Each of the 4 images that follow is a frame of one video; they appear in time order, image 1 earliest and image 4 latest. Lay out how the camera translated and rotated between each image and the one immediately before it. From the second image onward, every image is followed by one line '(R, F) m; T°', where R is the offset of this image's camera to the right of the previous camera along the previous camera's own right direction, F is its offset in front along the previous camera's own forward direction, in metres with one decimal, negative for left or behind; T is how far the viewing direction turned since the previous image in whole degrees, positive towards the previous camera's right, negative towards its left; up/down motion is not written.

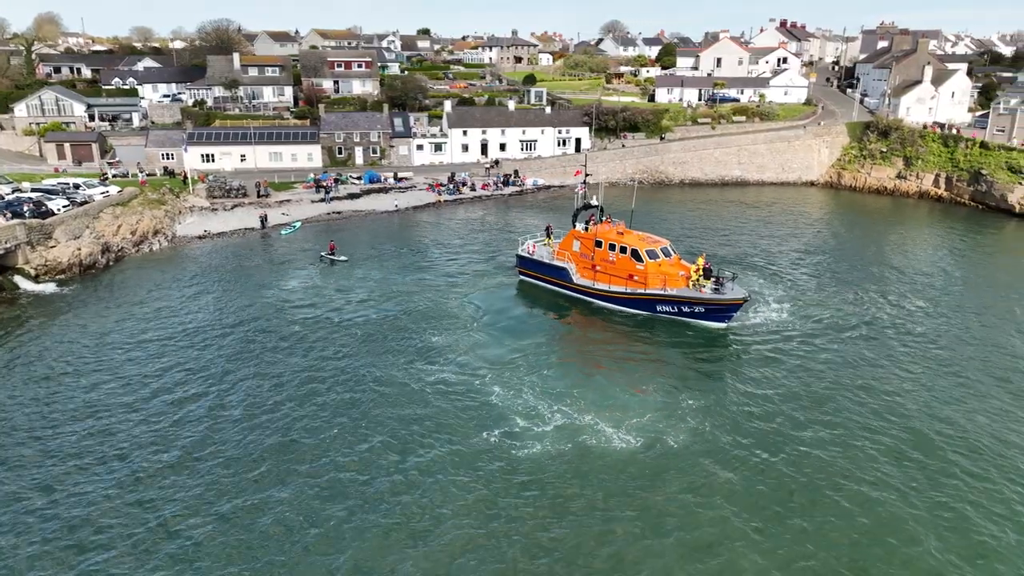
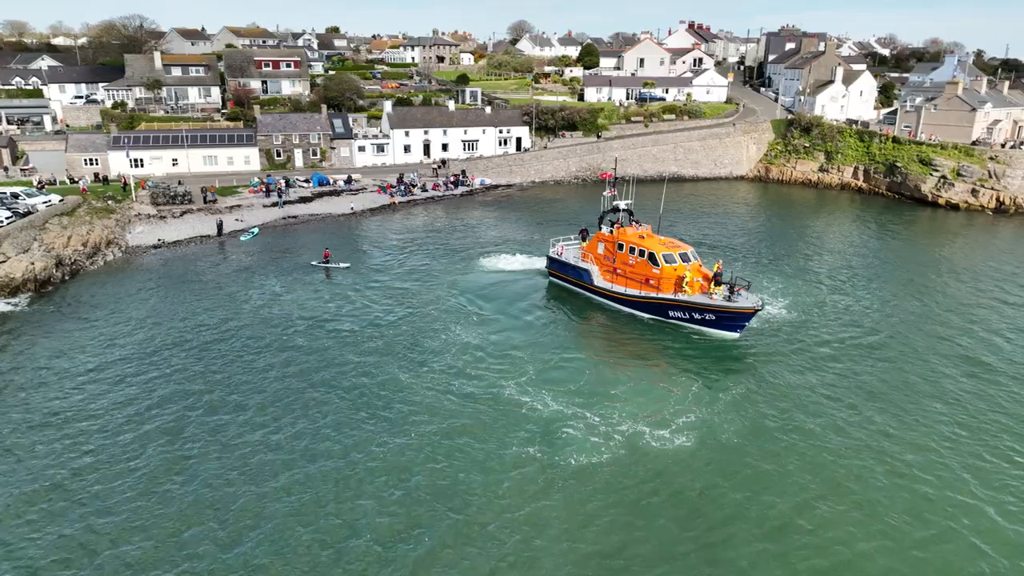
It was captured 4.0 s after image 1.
(-3.9, -0.2) m; +7°
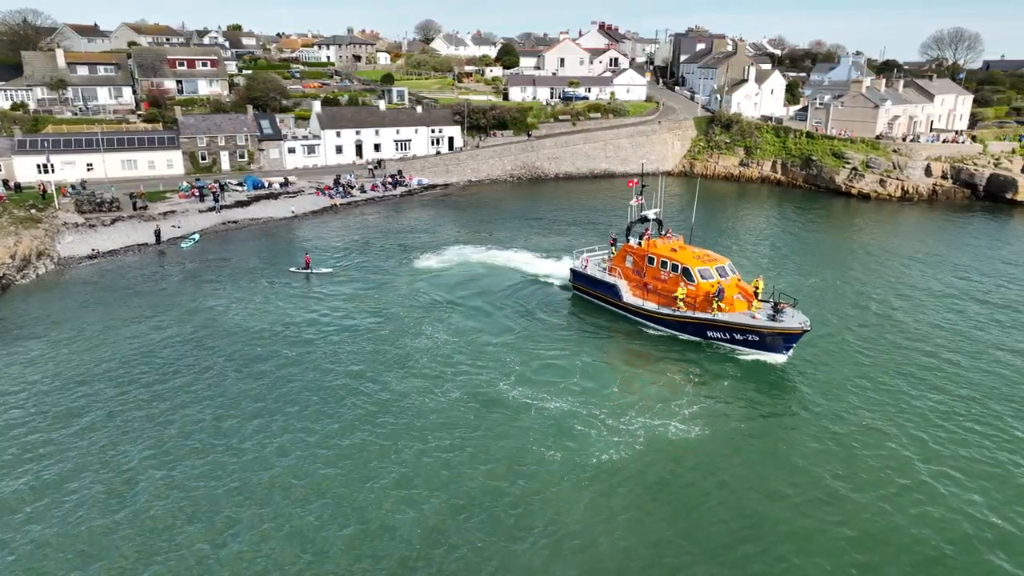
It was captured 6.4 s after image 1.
(-2.8, -0.1) m; +7°
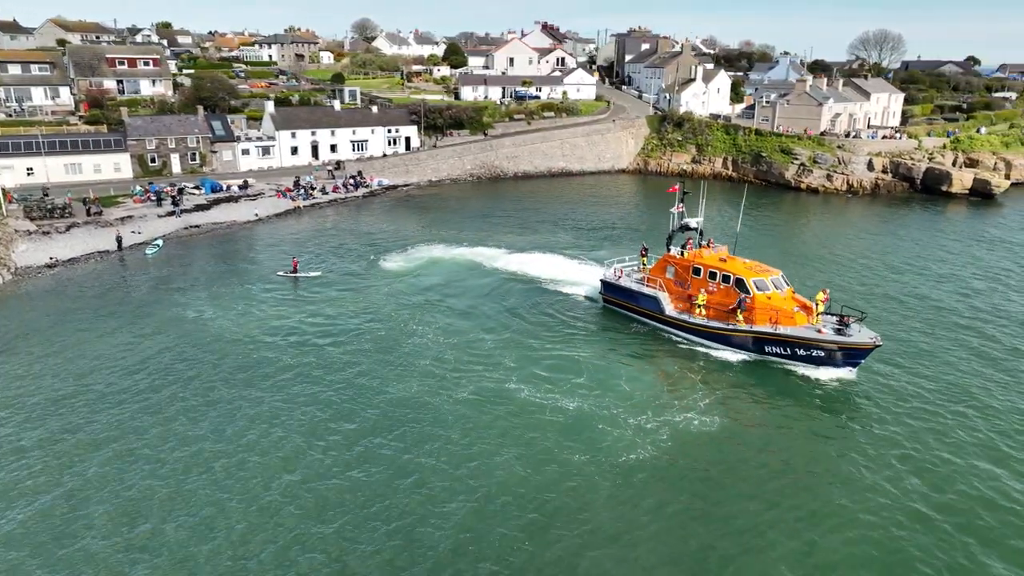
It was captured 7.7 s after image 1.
(-2.2, -0.1) m; +5°
